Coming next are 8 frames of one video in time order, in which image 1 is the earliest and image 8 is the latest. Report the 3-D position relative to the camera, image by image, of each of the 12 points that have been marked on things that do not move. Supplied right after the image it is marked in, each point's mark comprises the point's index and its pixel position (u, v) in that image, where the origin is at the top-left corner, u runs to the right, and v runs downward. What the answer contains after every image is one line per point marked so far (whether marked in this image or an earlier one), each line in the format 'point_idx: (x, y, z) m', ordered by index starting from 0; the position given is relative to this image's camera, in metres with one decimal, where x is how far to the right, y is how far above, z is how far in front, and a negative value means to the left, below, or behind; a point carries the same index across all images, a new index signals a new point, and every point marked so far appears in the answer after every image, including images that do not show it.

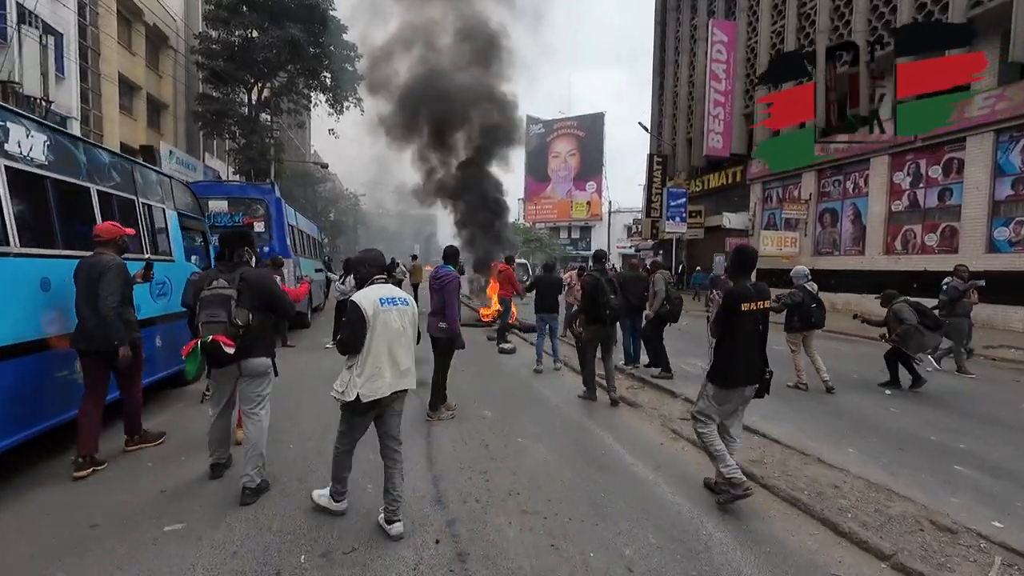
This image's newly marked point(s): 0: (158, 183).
0: (-4.4, +1.3, +5.9) m
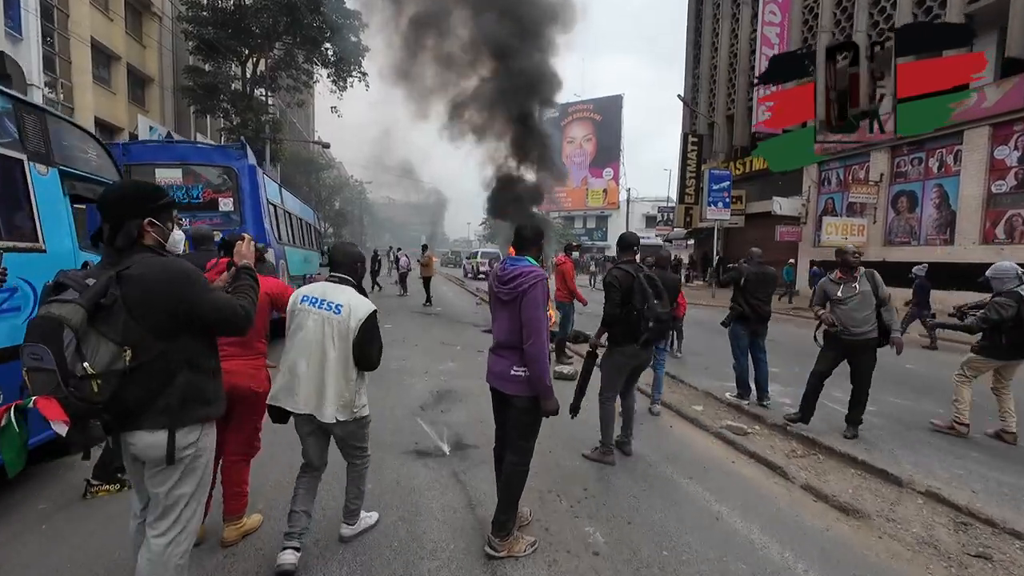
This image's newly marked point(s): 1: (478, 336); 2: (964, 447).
0: (-3.6, +1.2, +3.4) m
1: (-0.7, -1.0, +9.3) m
2: (+4.0, -1.4, +4.3) m
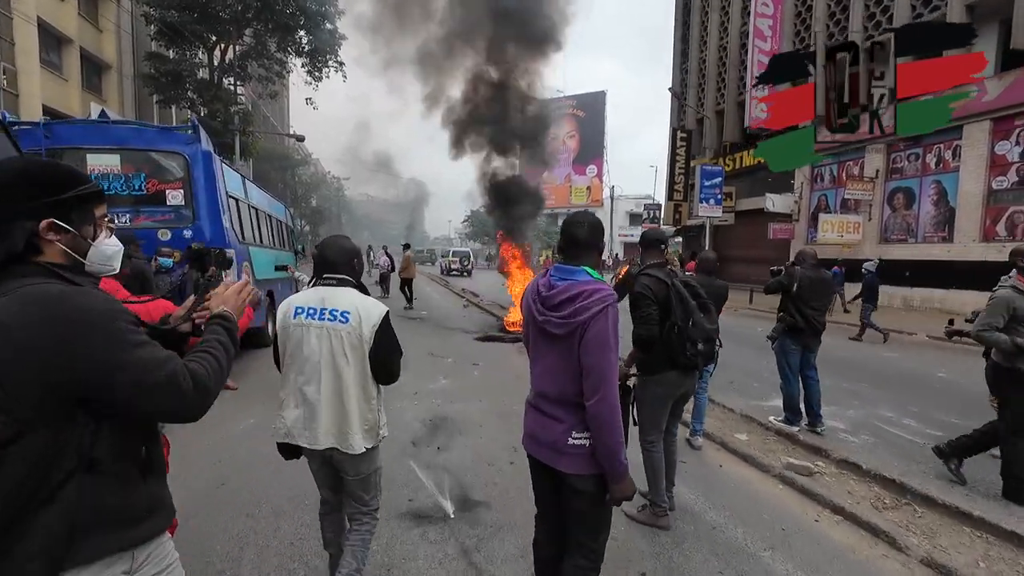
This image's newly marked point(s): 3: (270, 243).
0: (-3.4, +1.1, +2.4) m
1: (-0.8, -1.0, +8.4) m
2: (+4.2, -1.5, +3.6) m
3: (-4.9, +0.9, +9.7) m
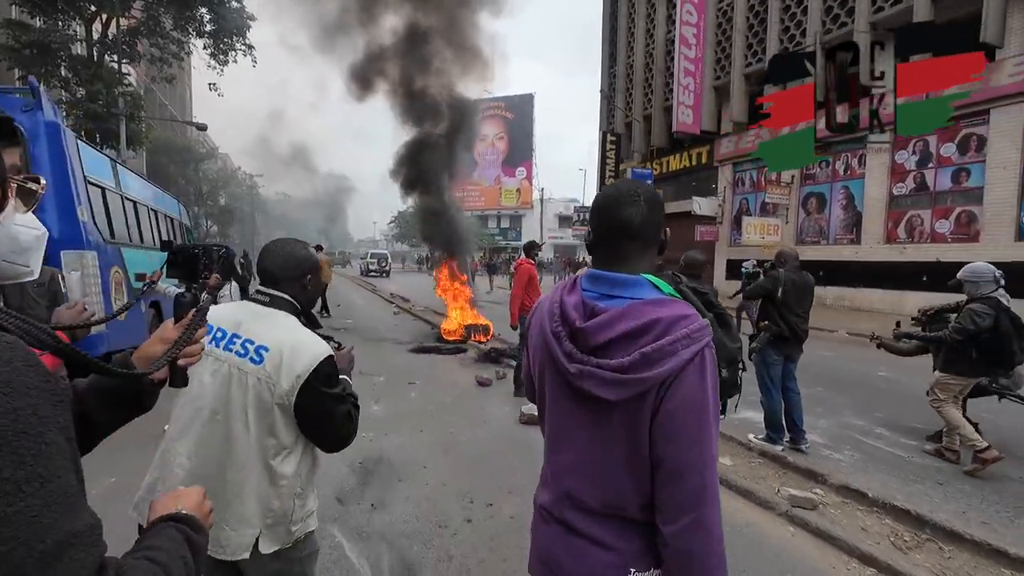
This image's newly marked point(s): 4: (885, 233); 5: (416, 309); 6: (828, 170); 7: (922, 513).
0: (-3.5, +1.0, +1.1) m
1: (-1.7, -1.1, +7.4) m
2: (+3.9, -1.5, +3.4) m
3: (-6.0, +0.8, +8.1) m
4: (+11.3, +1.7, +14.5) m
5: (-2.8, -0.6, +13.7) m
6: (+10.6, +3.9, +16.1) m
7: (+2.6, -1.4, +3.1) m
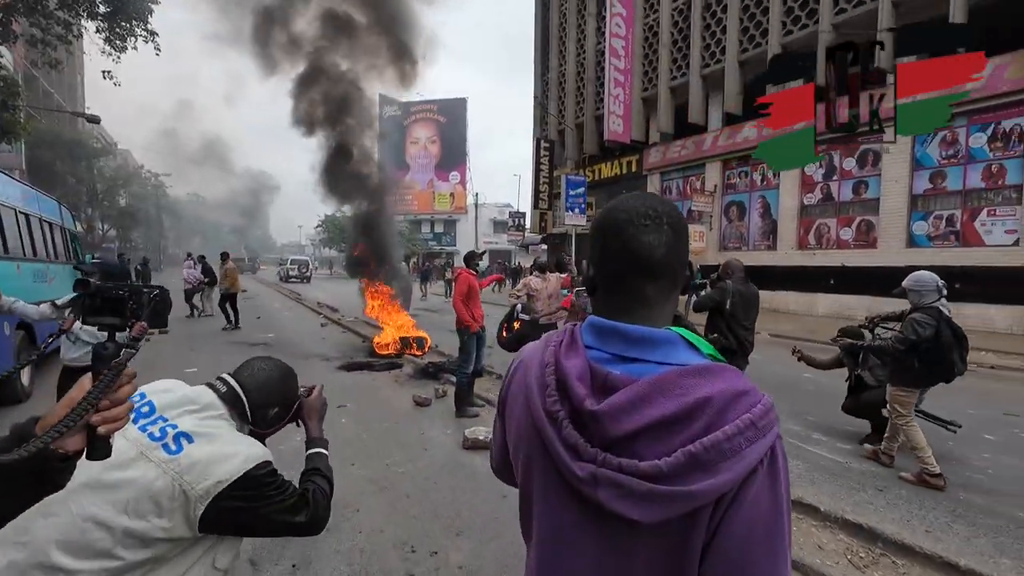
0: (-3.5, +0.9, +0.3) m
1: (-2.6, -1.3, +6.8) m
2: (+3.5, -1.6, +3.5) m
3: (-7.0, +0.5, +6.9) m
4: (+9.3, +1.6, +15.6) m
5: (-4.5, -0.9, +12.9) m
6: (+8.3, +3.8, +17.1) m
7: (+2.3, -1.5, +3.1) m
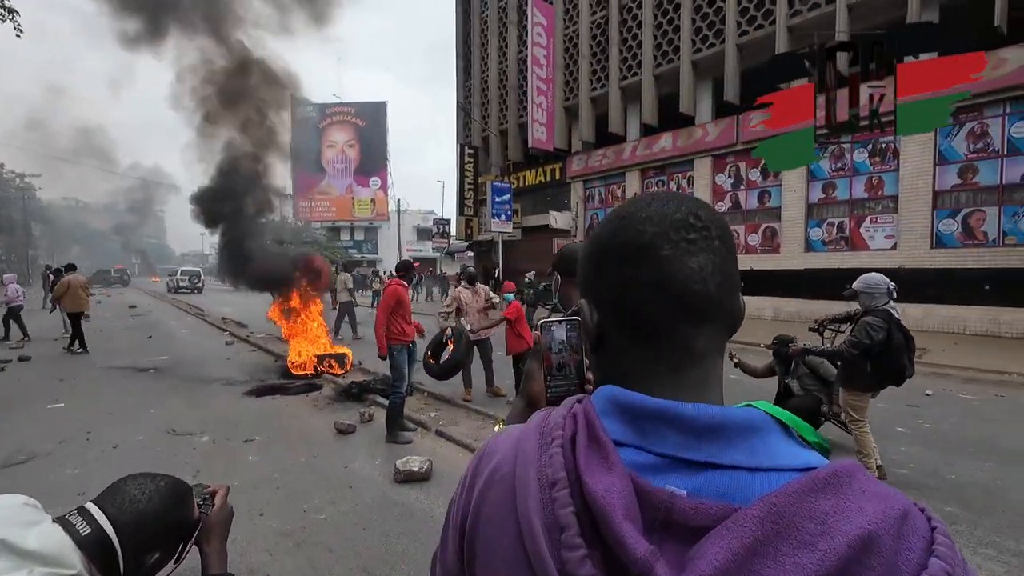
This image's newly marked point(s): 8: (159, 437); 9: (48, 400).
0: (-3.4, +0.8, -0.6) m
1: (-3.4, -1.5, +6.0) m
2: (+3.1, -1.6, +3.6) m
3: (-7.8, +0.2, +5.4) m
4: (+6.9, +1.5, +16.5) m
5: (-6.3, -1.2, +11.6) m
6: (+5.7, +3.7, +17.8) m
7: (+2.0, -1.6, +3.0) m
8: (-3.7, -1.6, +5.0) m
9: (-6.2, -1.5, +6.5) m
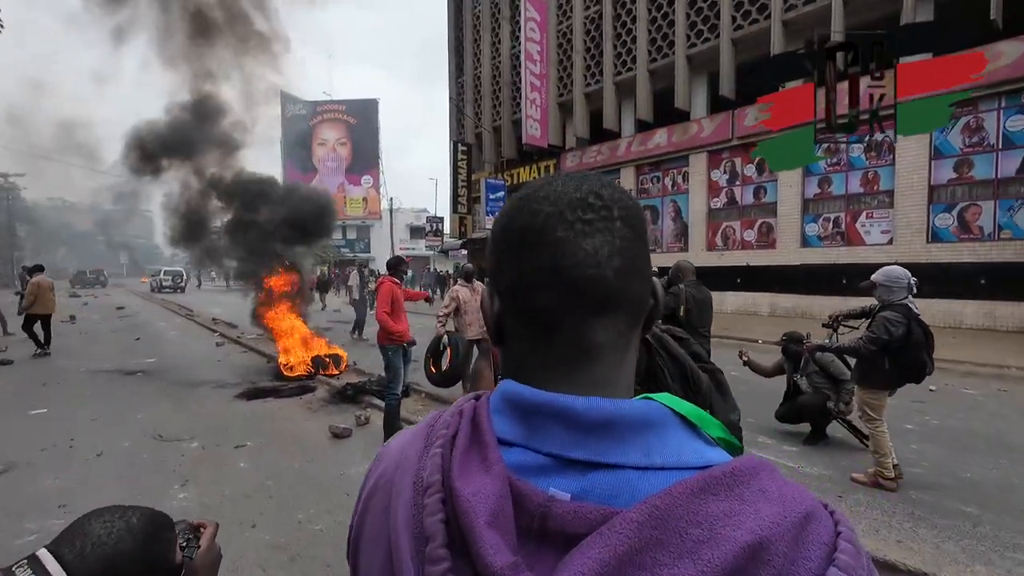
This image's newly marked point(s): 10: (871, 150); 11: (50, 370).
0: (-3.3, +0.8, -0.8) m
1: (-3.4, -1.5, +5.8) m
2: (+3.2, -1.5, +3.5) m
3: (-7.8, +0.2, +5.2) m
4: (+6.7, +1.6, +16.5) m
5: (-6.3, -1.2, +11.4) m
6: (+5.5, +3.8, +17.7) m
7: (+2.0, -1.5, +2.9) m
8: (-3.7, -1.6, +4.8) m
9: (-6.2, -1.5, +6.2) m
10: (+9.1, +3.5, +12.2) m
11: (-8.0, -1.4, +8.4) m
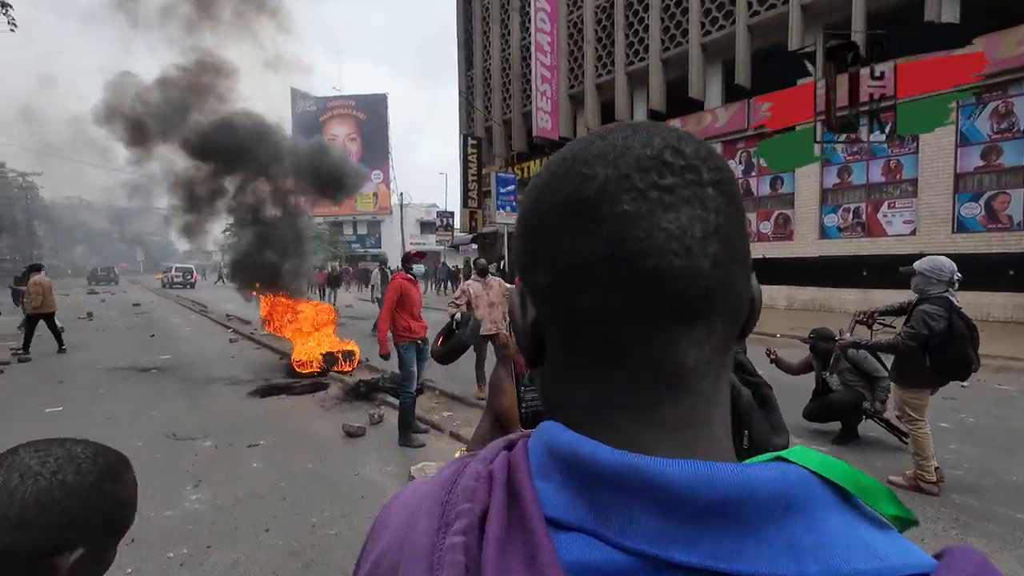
0: (-3.3, +0.7, -0.9) m
1: (-3.2, -1.5, +5.7) m
2: (+3.3, -1.5, +3.3) m
3: (-7.7, +0.2, +5.2) m
4: (+7.1, +1.8, +16.2) m
5: (-6.0, -1.1, +11.4) m
6: (+5.9, +4.0, +17.4) m
7: (+2.1, -1.5, +2.7) m
8: (-3.5, -1.5, +4.8) m
9: (-6.0, -1.5, +6.2) m
10: (+9.4, +3.7, +11.8) m
11: (-7.8, -1.4, +8.4) m
